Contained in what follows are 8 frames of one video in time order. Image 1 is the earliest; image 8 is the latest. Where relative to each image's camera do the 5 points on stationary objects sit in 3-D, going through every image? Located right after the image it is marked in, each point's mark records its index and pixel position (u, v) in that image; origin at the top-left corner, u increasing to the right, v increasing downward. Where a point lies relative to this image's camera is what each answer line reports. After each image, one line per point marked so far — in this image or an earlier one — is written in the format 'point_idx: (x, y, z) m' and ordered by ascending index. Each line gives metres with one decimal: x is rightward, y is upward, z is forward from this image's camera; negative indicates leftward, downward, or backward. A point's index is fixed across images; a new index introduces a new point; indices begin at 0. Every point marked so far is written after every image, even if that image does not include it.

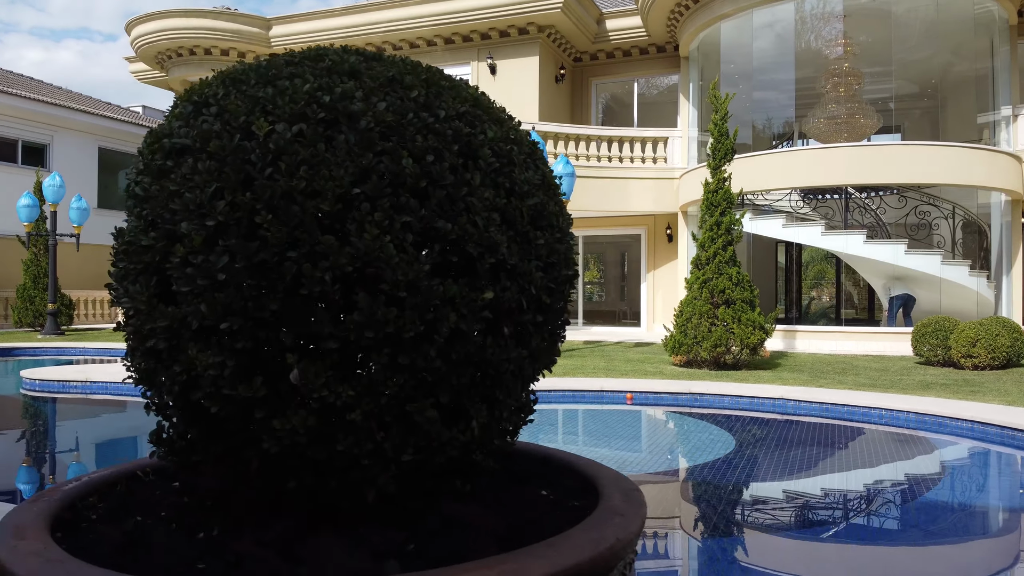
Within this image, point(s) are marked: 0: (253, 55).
0: (-5.8, +5.2, +16.4) m
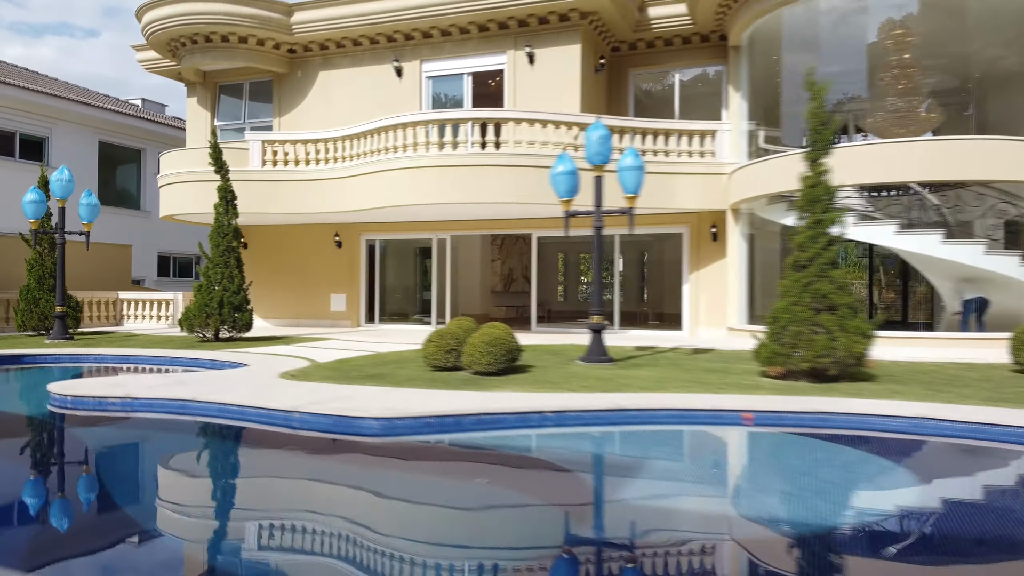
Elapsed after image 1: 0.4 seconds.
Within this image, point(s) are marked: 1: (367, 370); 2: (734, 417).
0: (-5.1, +5.2, +15.5) m
1: (-1.8, -1.0, +9.0) m
2: (+2.0, -1.1, +6.4) m
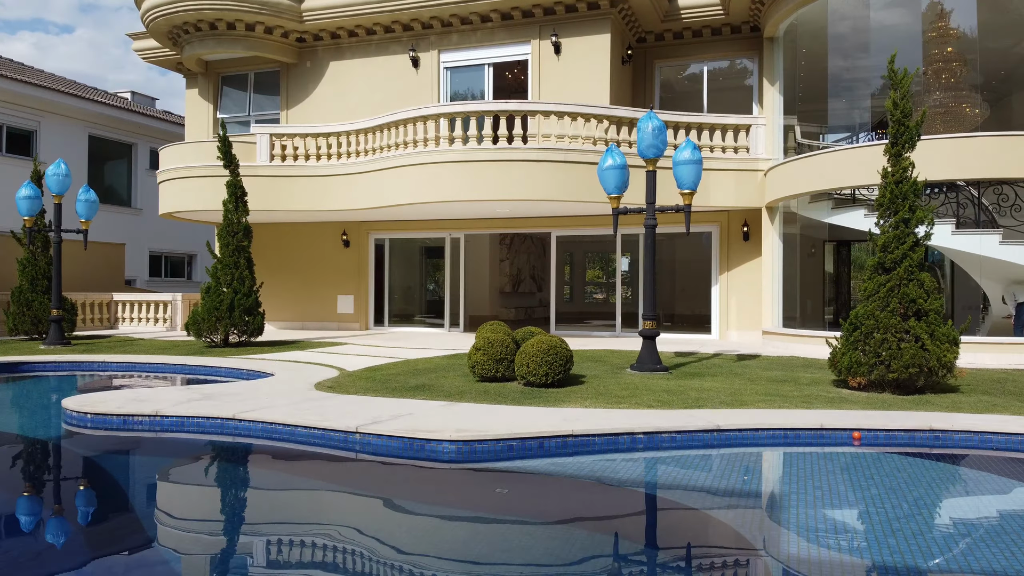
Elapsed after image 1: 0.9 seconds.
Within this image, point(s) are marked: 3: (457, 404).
0: (-4.7, +5.2, +14.7) m
1: (-1.2, -1.0, +8.3) m
2: (+2.6, -1.2, +5.7) m
3: (-0.5, -1.0, +6.3) m
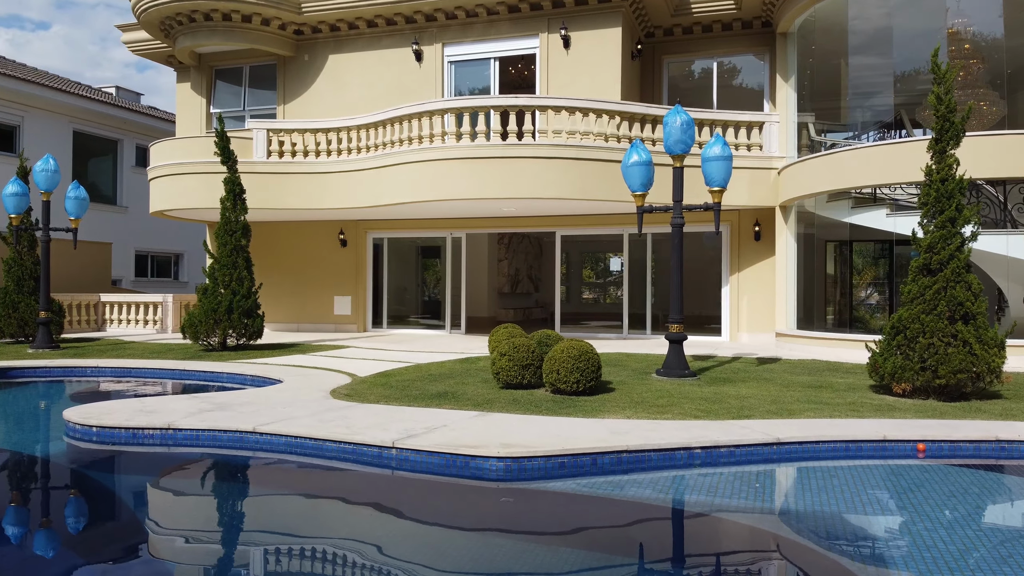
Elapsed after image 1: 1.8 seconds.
0: (-4.5, +5.2, +14.2) m
1: (-0.9, -1.0, +7.9) m
2: (+2.9, -1.2, +5.4) m
3: (-0.2, -1.0, +5.9) m
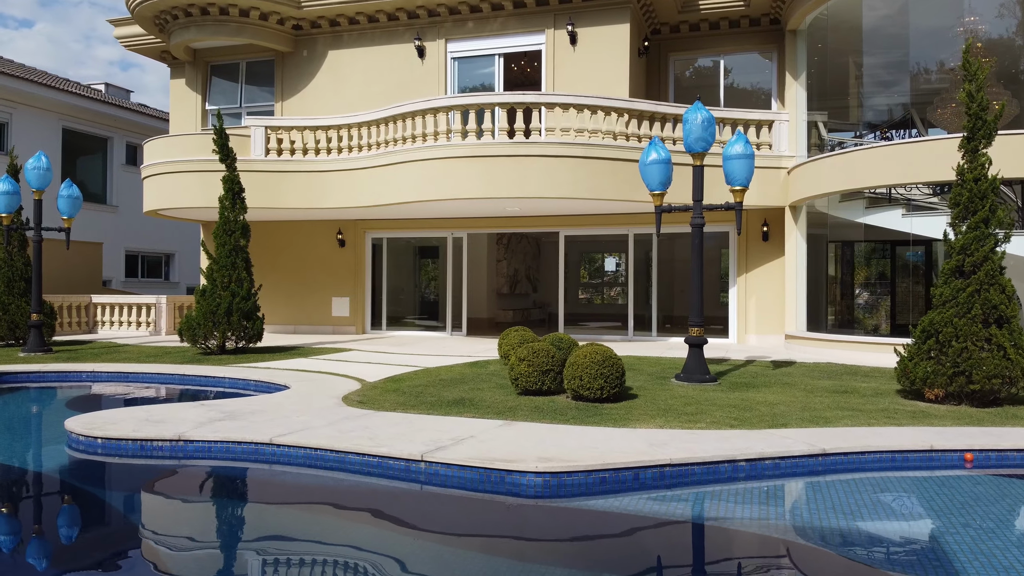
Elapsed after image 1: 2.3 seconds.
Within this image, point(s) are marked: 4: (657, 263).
0: (-4.5, +5.1, +13.9) m
1: (-0.8, -1.1, +7.6) m
2: (+3.1, -1.2, +5.2) m
3: (+0.1, -1.0, +5.6) m
4: (+2.9, +0.5, +14.6) m
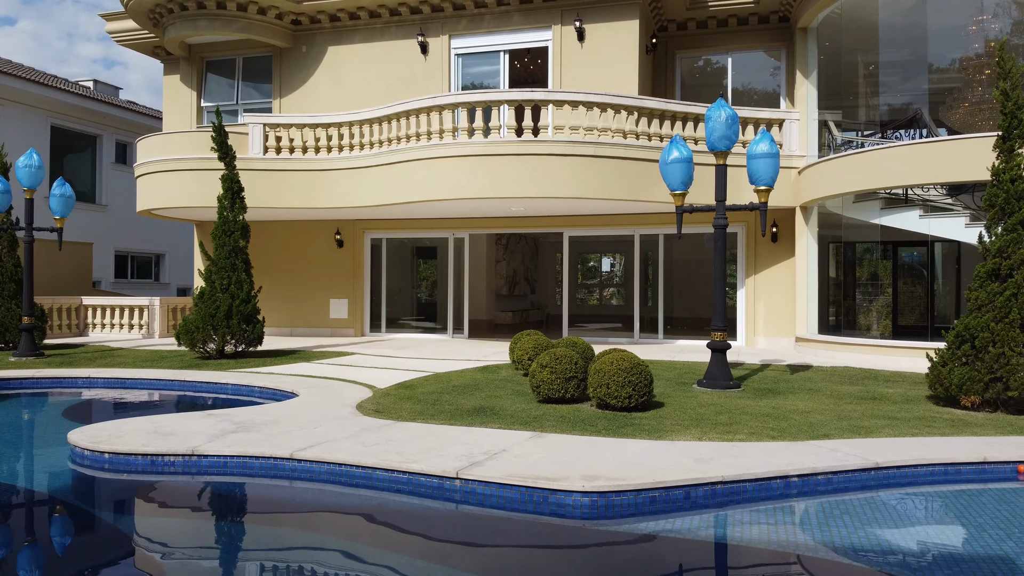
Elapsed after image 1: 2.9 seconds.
0: (-4.4, +5.1, +13.5) m
1: (-0.6, -1.1, +7.3) m
2: (+3.4, -1.2, +5.0) m
3: (+0.3, -1.1, +5.4) m
4: (+3.0, +0.5, +14.4) m
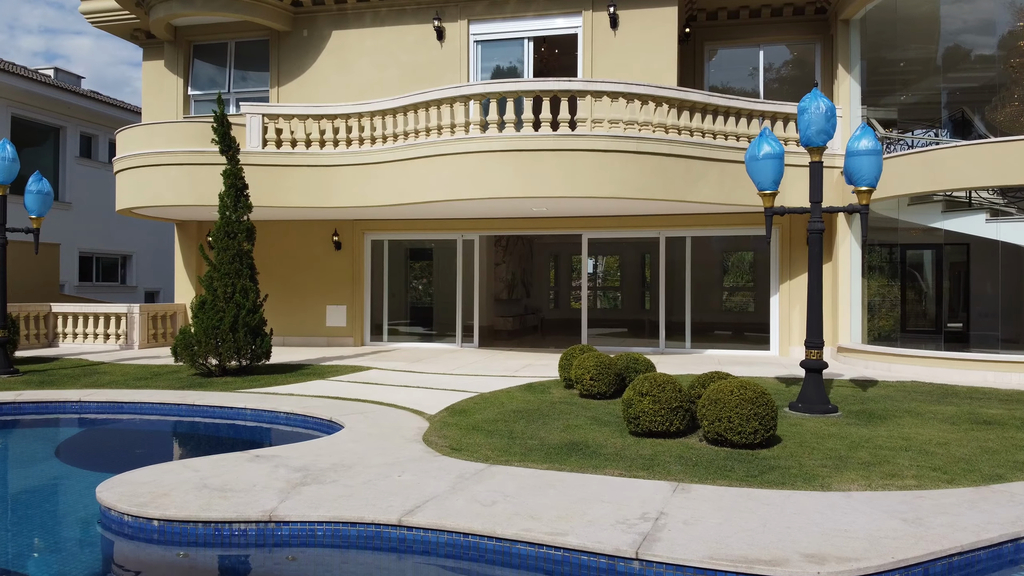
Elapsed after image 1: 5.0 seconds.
0: (-4.0, +5.0, +12.3) m
1: (+0.2, -1.2, +6.3) m
2: (+4.2, -1.4, +4.2) m
3: (+1.1, -1.2, +4.4) m
4: (+3.3, +0.4, +13.6) m
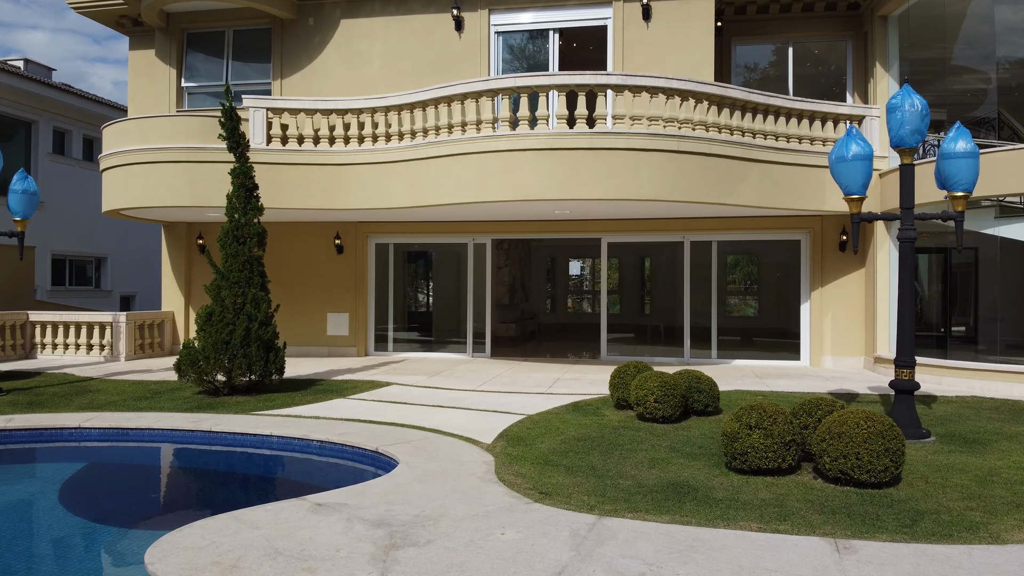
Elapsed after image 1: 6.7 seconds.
0: (-3.6, +4.9, +11.4) m
1: (+0.8, -1.3, +5.6) m
2: (+4.9, -1.5, +3.7) m
3: (+1.8, -1.3, +3.8) m
4: (+3.6, +0.2, +13.1) m
